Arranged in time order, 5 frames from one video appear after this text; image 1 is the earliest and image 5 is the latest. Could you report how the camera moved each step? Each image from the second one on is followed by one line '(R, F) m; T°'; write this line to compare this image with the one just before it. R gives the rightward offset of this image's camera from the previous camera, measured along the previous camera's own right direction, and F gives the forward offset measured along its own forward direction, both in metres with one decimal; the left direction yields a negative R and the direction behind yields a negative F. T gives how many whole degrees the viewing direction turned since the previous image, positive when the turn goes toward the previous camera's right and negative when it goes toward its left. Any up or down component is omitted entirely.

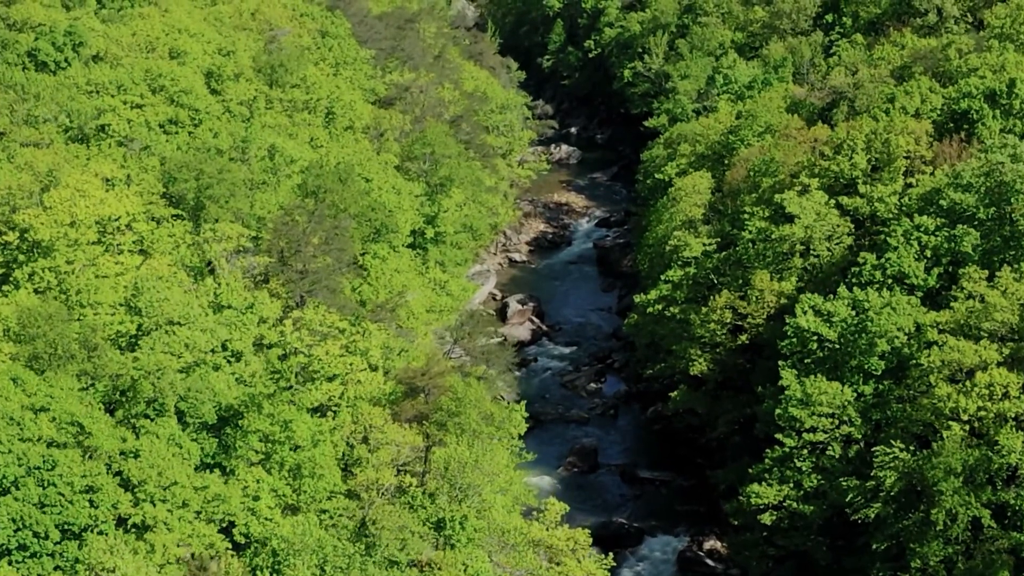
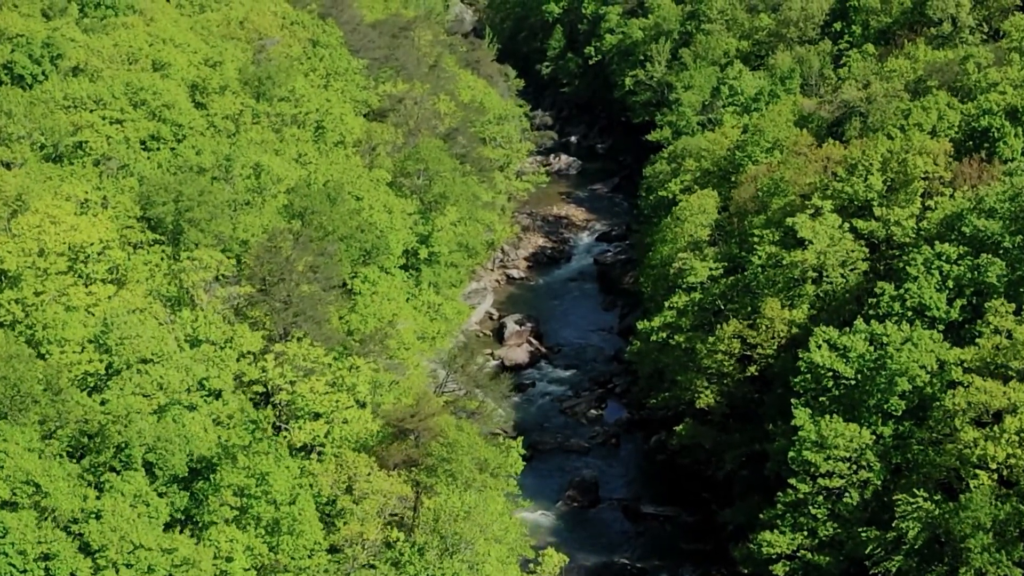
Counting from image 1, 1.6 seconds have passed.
(+0.2, +2.5) m; 0°
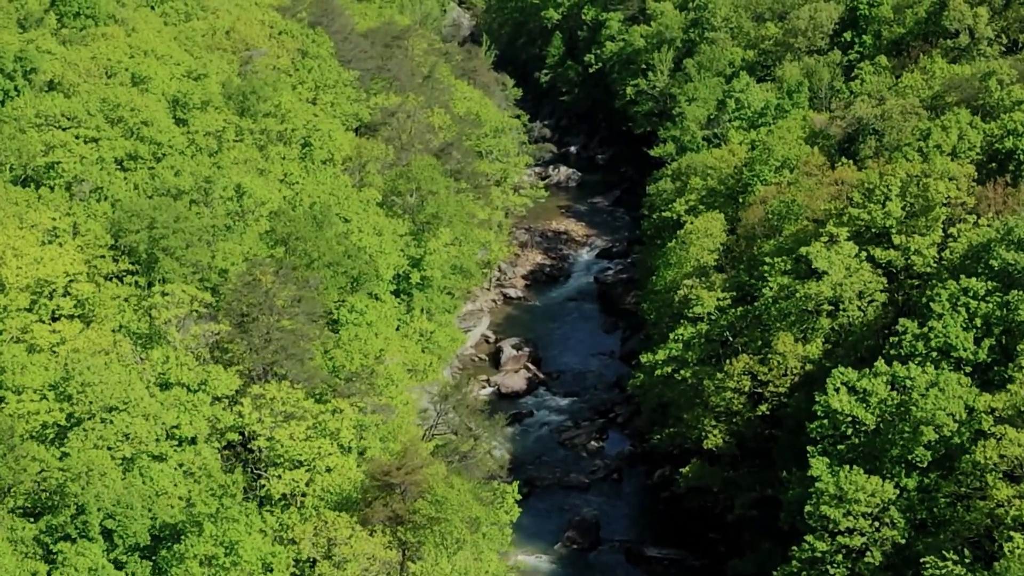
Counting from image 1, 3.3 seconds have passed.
(+0.2, +2.8) m; 0°
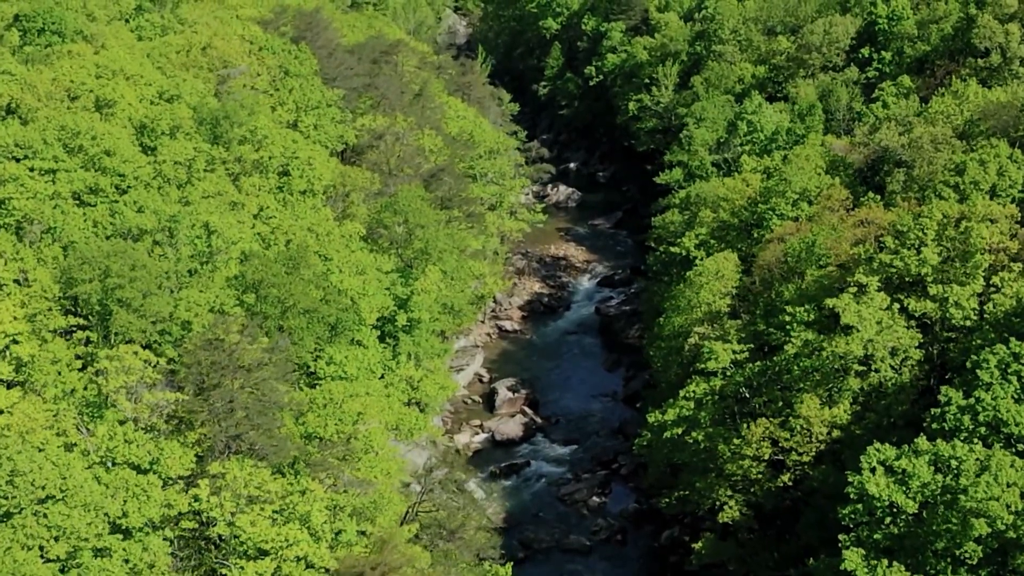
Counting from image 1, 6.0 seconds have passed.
(+0.3, +4.4) m; 0°
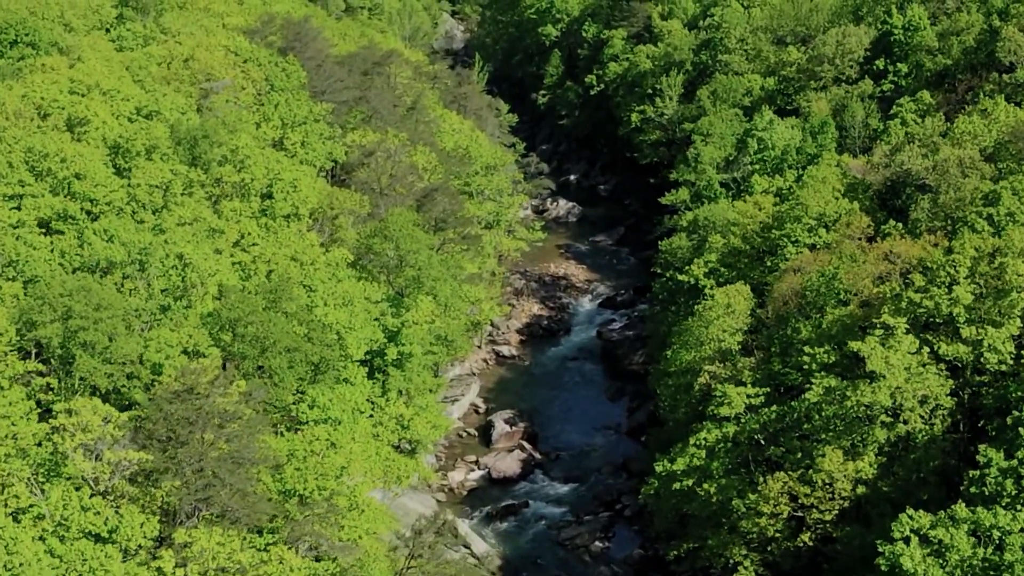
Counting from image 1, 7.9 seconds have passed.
(+0.1, +3.1) m; 0°
